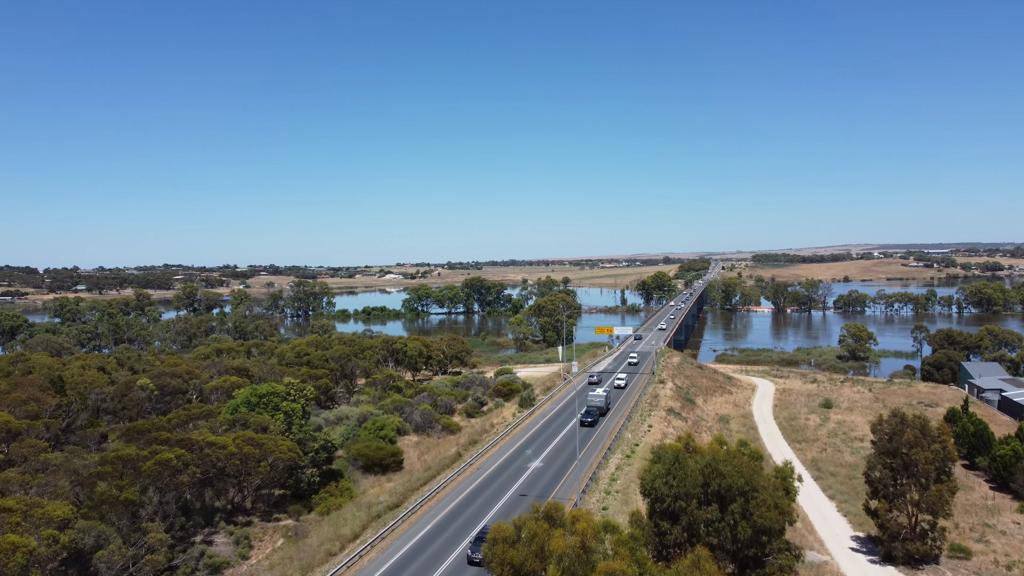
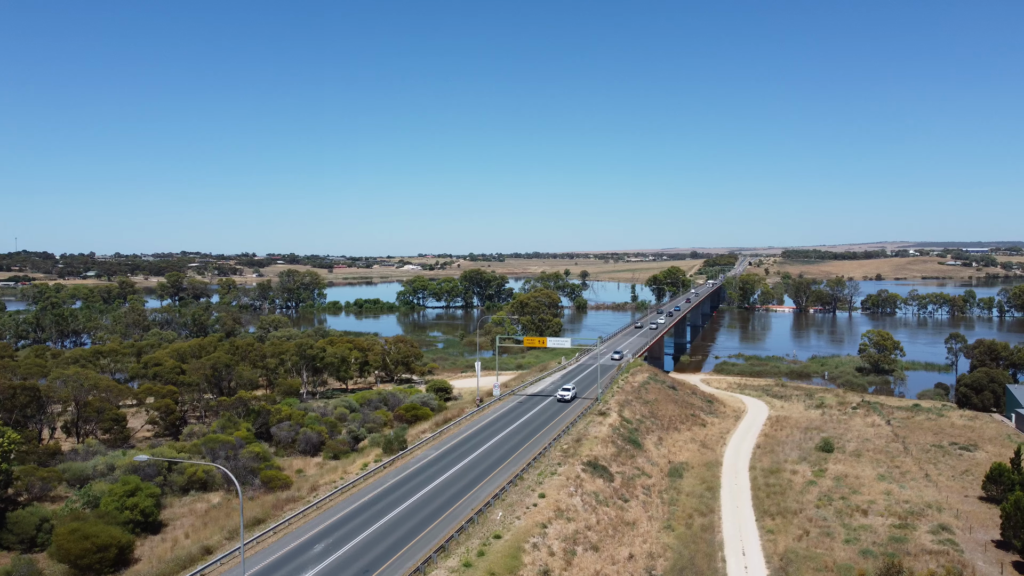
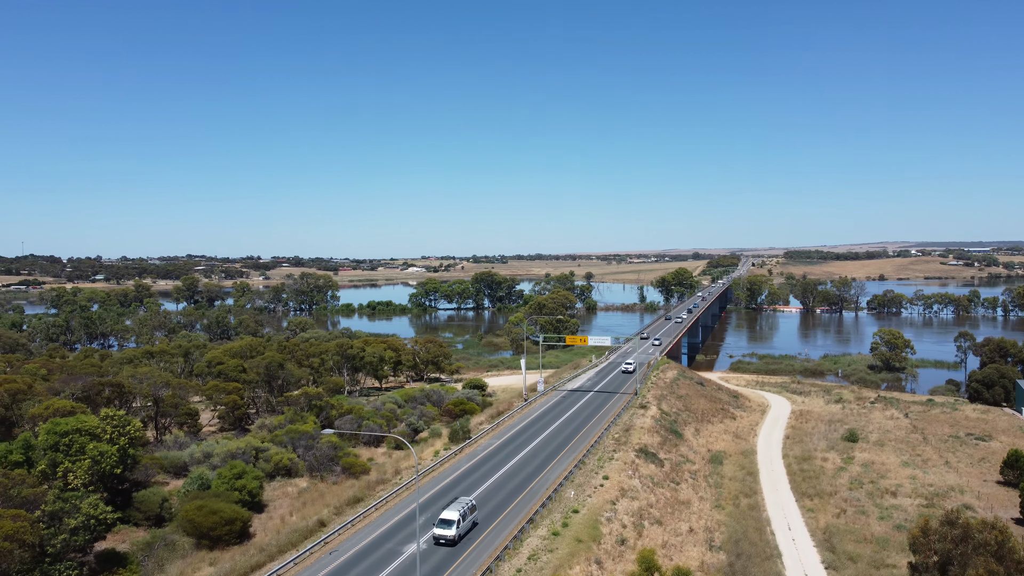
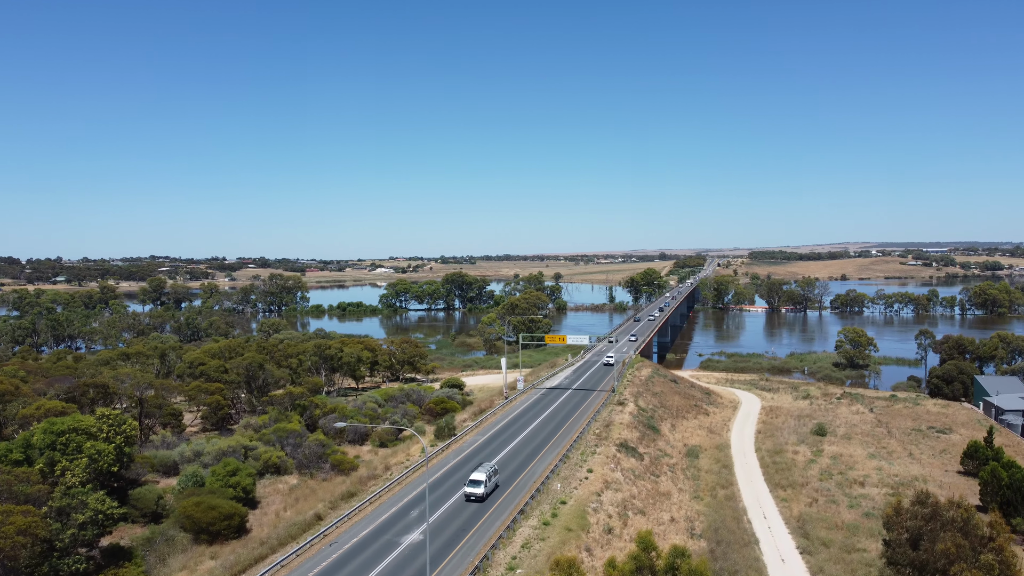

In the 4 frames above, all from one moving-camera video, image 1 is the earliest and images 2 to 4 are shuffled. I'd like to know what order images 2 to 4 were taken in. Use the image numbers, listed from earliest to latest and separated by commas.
4, 3, 2
